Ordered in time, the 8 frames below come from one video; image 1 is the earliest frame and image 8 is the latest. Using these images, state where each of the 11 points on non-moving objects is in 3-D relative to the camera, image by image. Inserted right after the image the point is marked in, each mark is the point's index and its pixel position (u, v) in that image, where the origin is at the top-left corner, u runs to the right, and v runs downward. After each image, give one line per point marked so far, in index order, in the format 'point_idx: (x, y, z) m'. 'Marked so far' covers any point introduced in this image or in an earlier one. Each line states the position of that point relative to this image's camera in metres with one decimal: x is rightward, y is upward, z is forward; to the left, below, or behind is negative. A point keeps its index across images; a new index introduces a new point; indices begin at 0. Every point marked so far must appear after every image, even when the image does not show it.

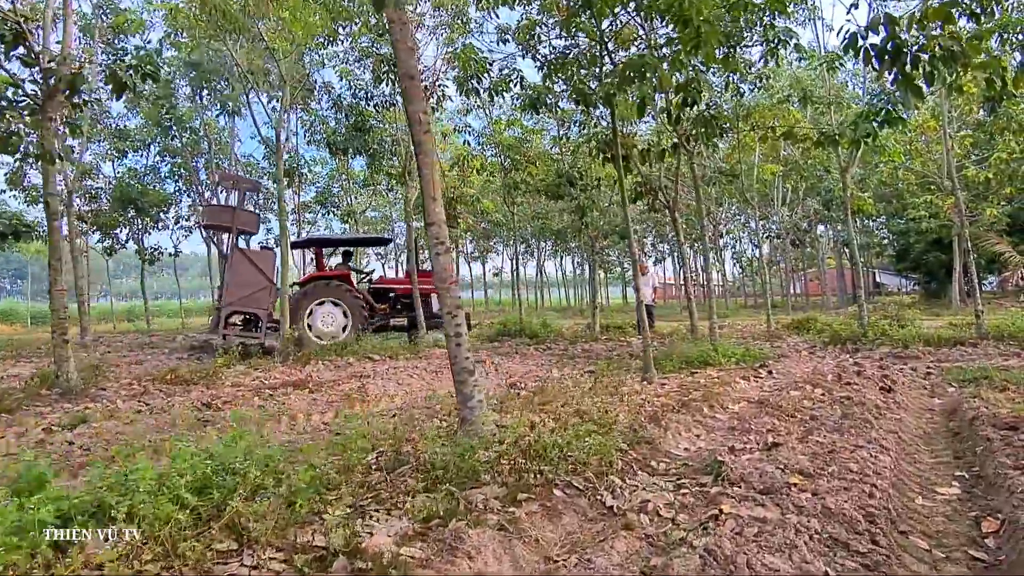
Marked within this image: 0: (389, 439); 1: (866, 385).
0: (-0.6, -0.7, +3.7) m
1: (+3.0, -0.8, +6.3) m
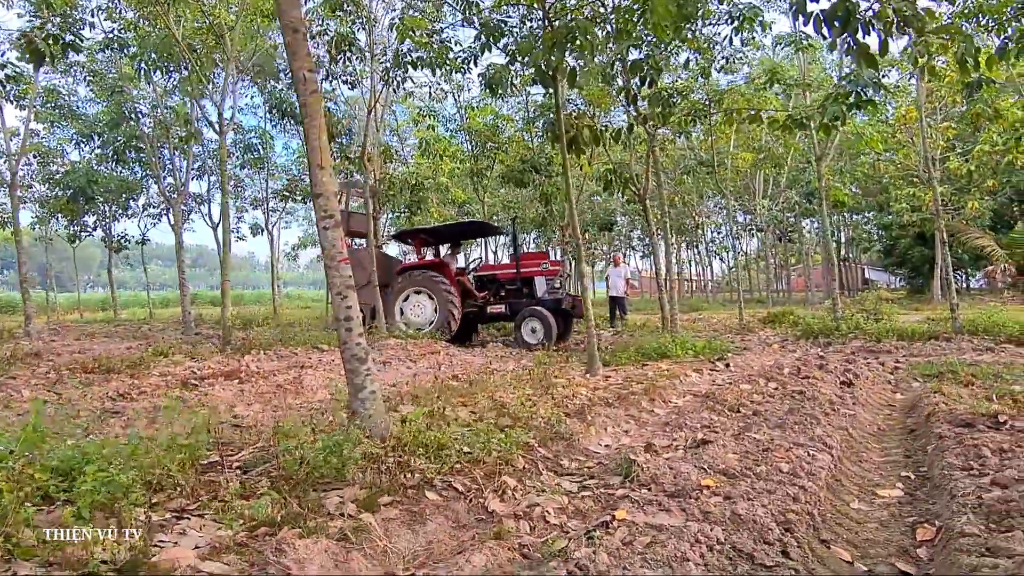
0: (-1.1, -0.6, +3.3) m
1: (+2.5, -0.7, +6.0) m
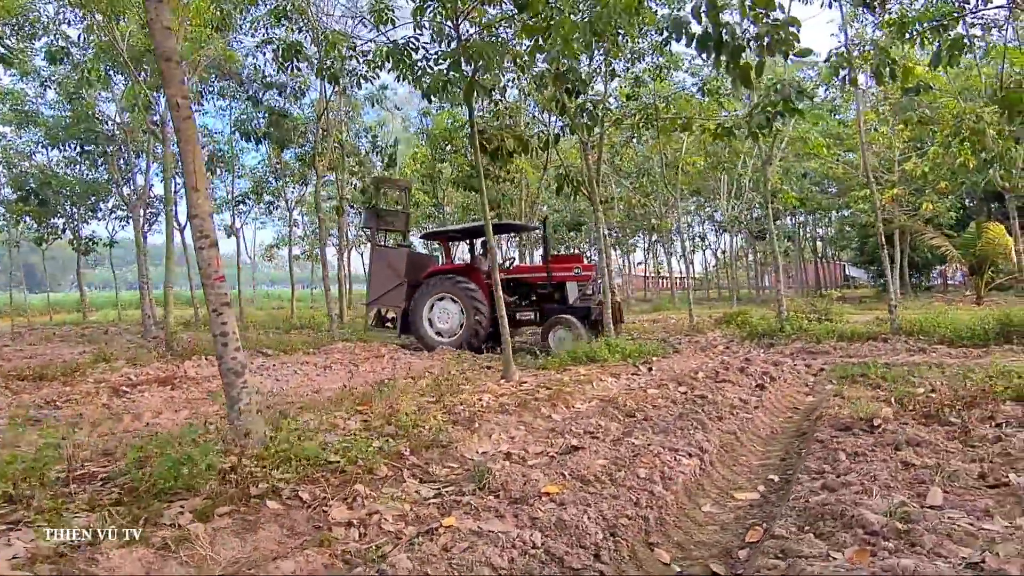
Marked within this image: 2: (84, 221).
0: (-1.7, -0.7, +3.5) m
1: (+1.9, -0.8, +6.2) m
2: (-10.2, +1.6, +17.9) m
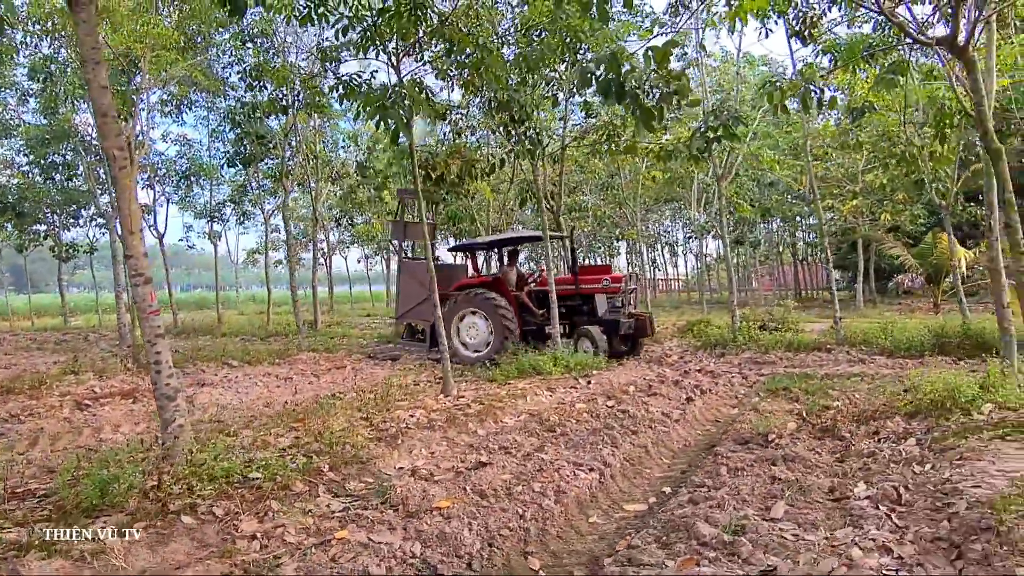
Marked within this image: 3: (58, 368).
0: (-2.1, -0.9, +3.8) m
1: (+1.4, -0.9, +6.6) m
2: (-10.8, +1.4, +18.1) m
3: (-5.3, -0.9, +8.7) m
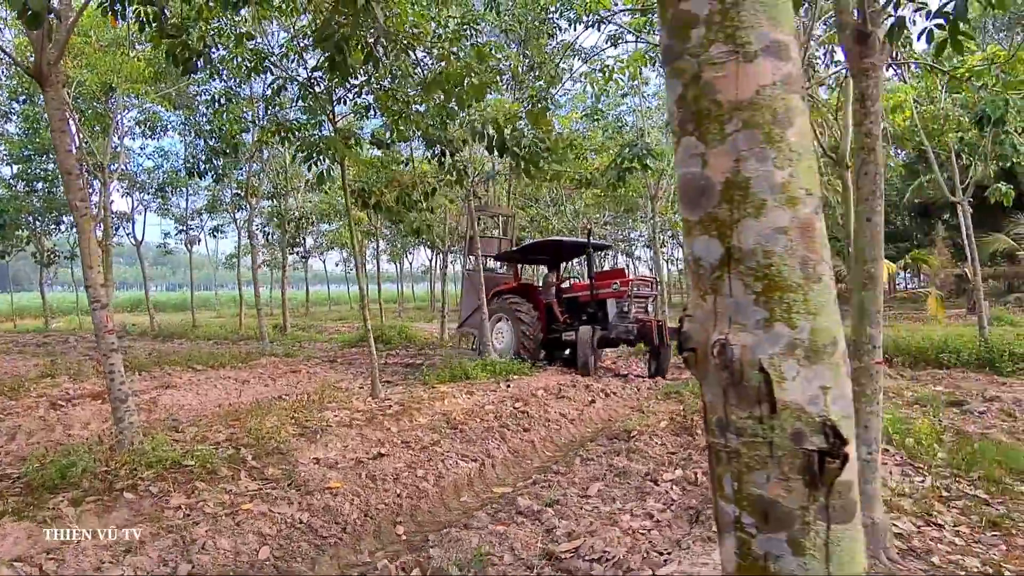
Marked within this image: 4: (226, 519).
0: (-2.9, -1.0, +4.7) m
1: (+0.6, -1.1, +7.5) m
2: (-11.7, +1.3, +18.9) m
3: (-6.0, -1.1, +9.6) m
4: (-1.5, -1.2, +3.8) m
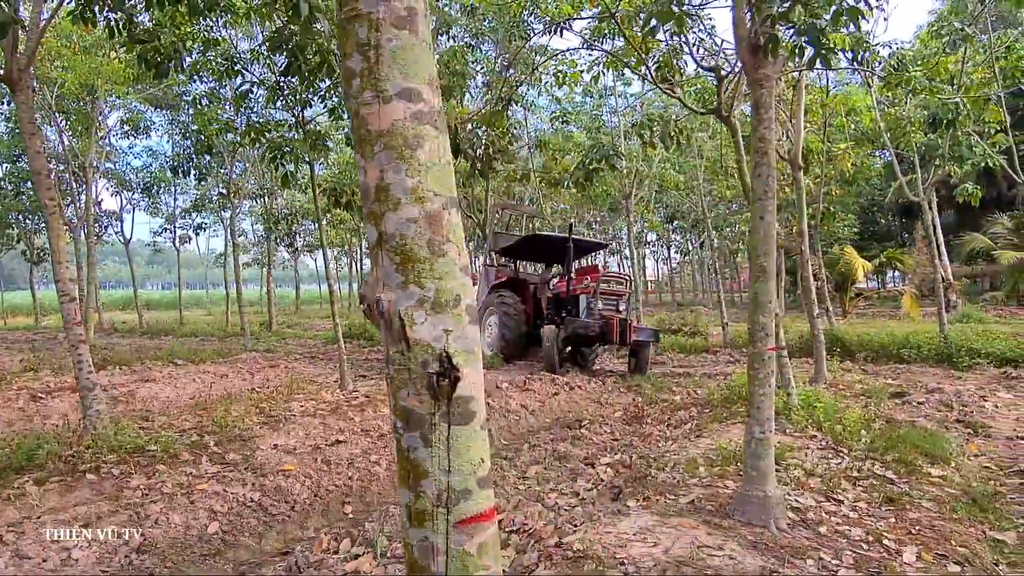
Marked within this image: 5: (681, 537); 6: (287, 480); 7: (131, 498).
0: (-3.2, -1.0, +5.0) m
1: (+0.3, -1.1, +7.8) m
2: (-12.1, +1.4, +19.1) m
3: (-6.4, -1.0, +9.8) m
4: (-1.8, -1.1, +4.1) m
5: (+0.7, -1.0, +3.1) m
6: (-1.3, -1.1, +4.4) m
7: (-2.0, -1.1, +4.0) m
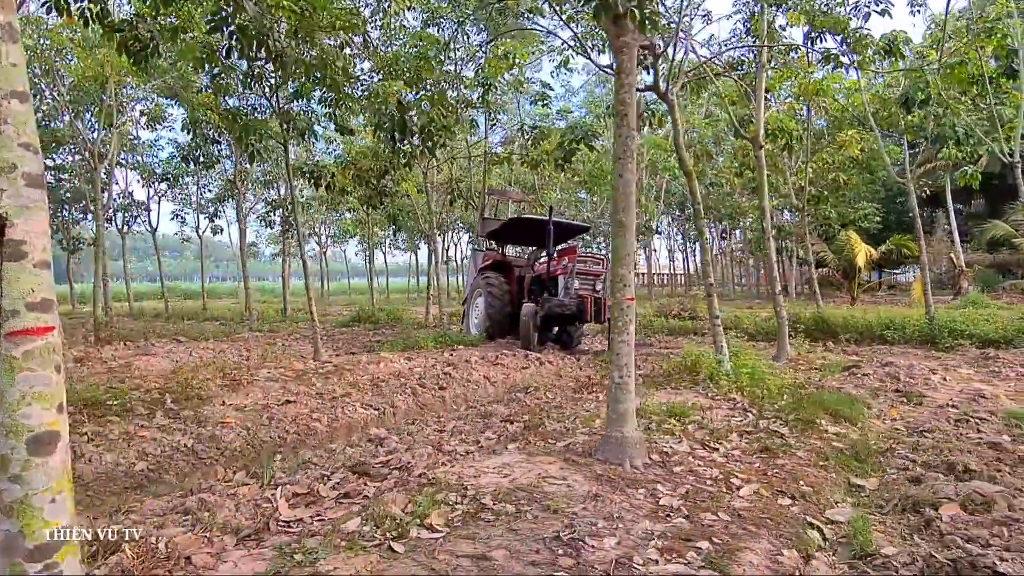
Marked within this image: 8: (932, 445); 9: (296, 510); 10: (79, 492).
0: (-3.7, -0.8, +5.4) m
1: (-0.1, -0.8, +8.0) m
2: (-11.8, +1.7, +20.0) m
3: (-6.6, -0.7, +10.4) m
4: (-2.3, -0.9, +4.5) m
5: (+0.1, -0.8, +3.3) m
6: (-1.8, -0.9, +4.8) m
7: (-2.6, -0.9, +4.4) m
8: (+2.4, -0.9, +4.2) m
9: (-0.9, -0.9, +3.0) m
10: (-2.1, -1.0, +3.7) m
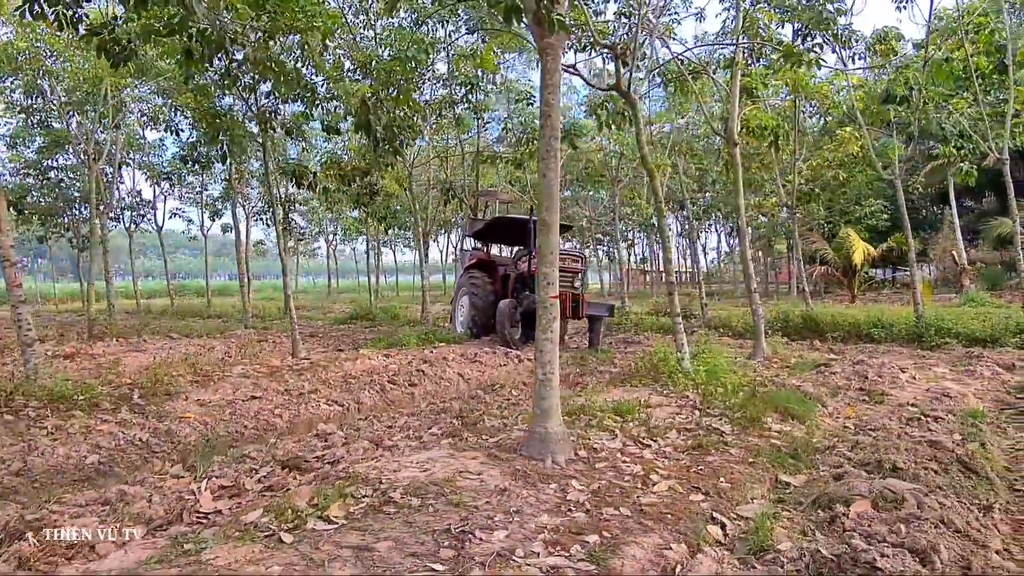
0: (-4.0, -0.7, +5.6) m
1: (-0.3, -0.8, +8.1) m
2: (-11.8, +1.8, +20.4) m
3: (-6.8, -0.7, +10.6) m
4: (-2.6, -0.9, +4.6) m
5: (-0.3, -0.8, +3.4) m
6: (-2.1, -0.9, +4.9) m
7: (-2.9, -0.9, +4.6) m
8: (+2.0, -0.9, +4.3) m
9: (-1.2, -0.9, +3.1) m
10: (-2.5, -1.0, +3.8) m
